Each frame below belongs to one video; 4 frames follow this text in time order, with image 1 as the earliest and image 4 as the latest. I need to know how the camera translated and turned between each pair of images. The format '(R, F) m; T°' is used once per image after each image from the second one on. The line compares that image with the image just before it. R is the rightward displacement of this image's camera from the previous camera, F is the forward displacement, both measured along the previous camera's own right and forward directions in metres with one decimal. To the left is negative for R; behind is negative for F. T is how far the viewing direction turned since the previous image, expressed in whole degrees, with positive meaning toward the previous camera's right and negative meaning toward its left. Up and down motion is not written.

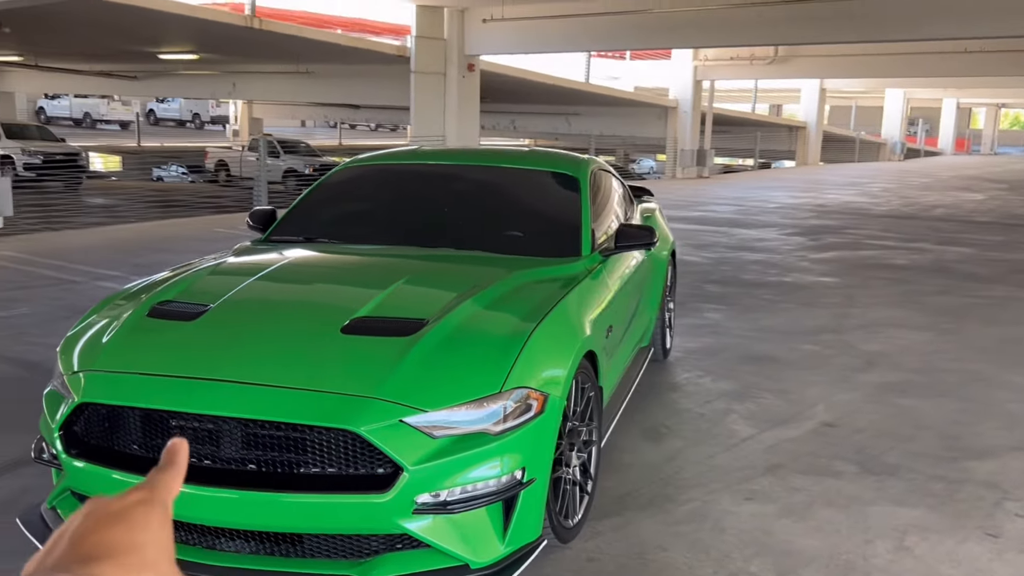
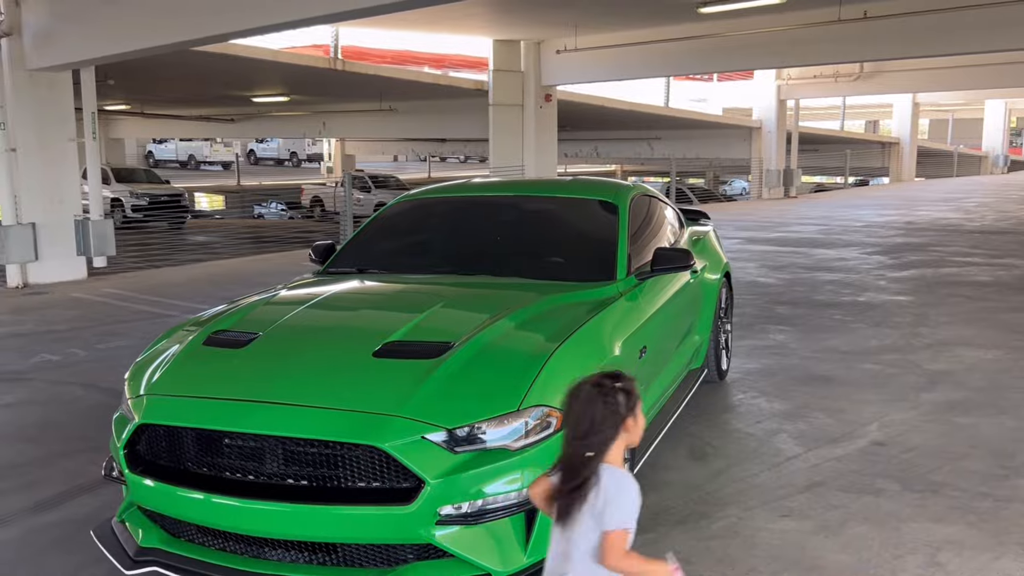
(+0.2, -0.2) m; -6°
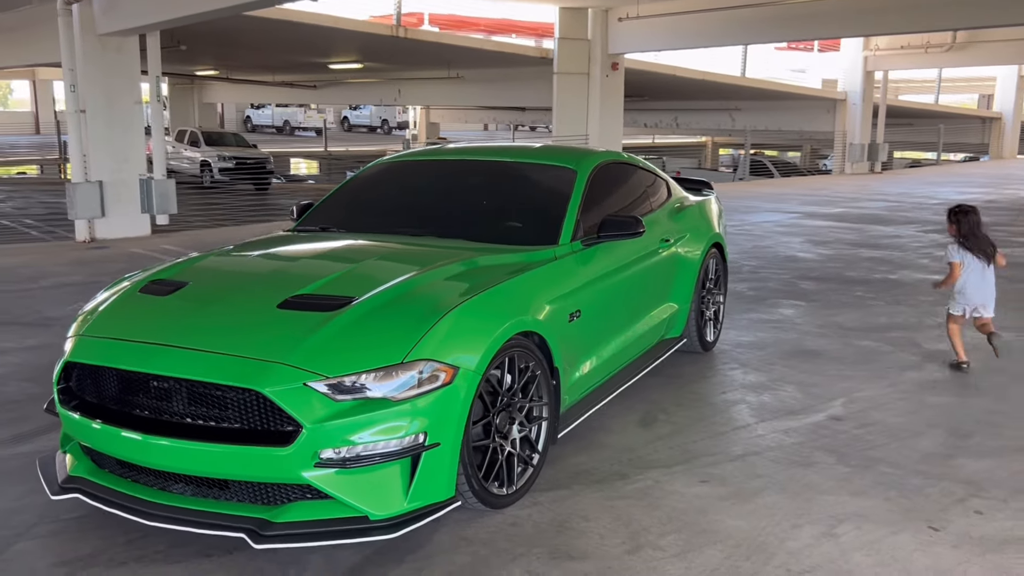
(+0.7, -0.1) m; -6°
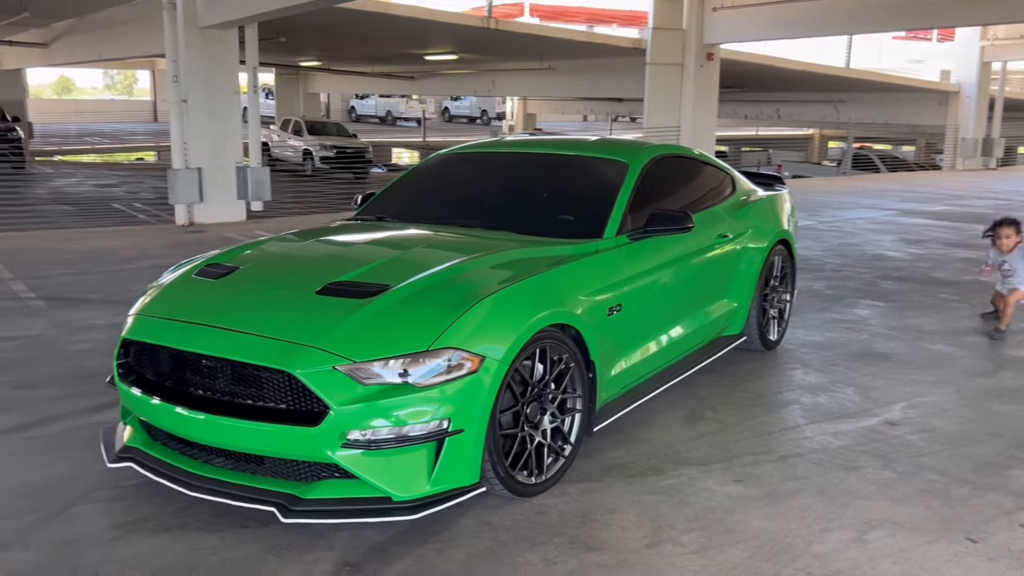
(+0.2, 0.0) m; -6°
